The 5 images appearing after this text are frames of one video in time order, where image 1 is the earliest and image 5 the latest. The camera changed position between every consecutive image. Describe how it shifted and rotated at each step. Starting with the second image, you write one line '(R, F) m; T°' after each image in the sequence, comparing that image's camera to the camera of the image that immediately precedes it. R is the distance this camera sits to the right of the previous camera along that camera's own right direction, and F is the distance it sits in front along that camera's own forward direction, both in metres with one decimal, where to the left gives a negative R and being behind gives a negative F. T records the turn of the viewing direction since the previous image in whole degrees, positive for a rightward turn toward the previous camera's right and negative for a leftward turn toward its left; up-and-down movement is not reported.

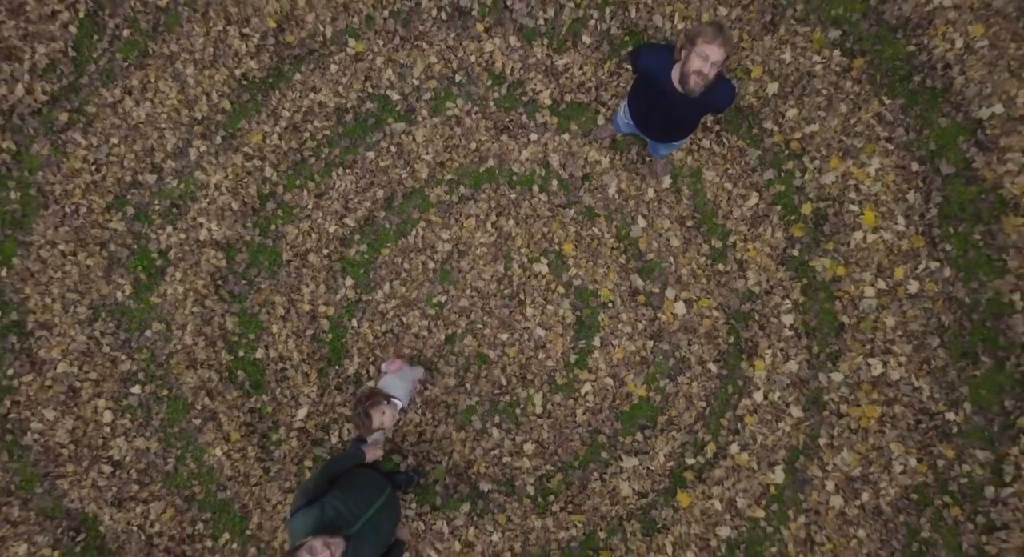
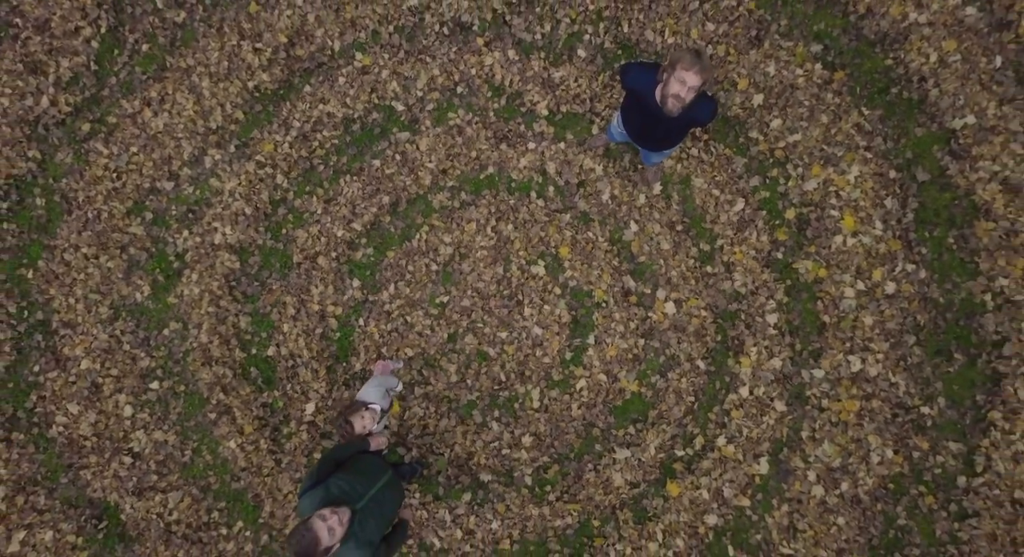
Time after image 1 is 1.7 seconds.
(0.0, -0.3) m; 0°
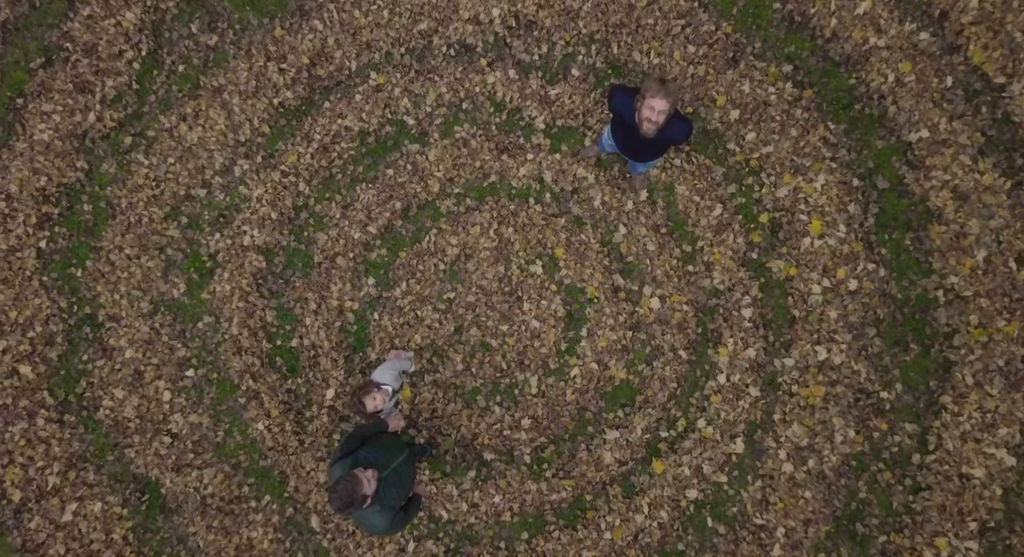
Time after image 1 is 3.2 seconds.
(0.0, -0.6) m; 0°
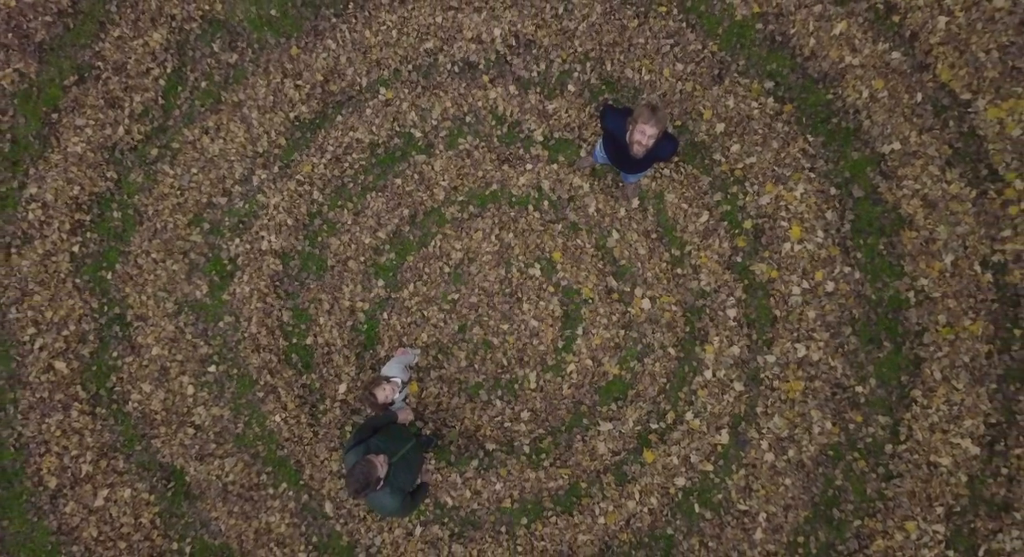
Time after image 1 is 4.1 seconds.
(0.0, -0.5) m; 0°
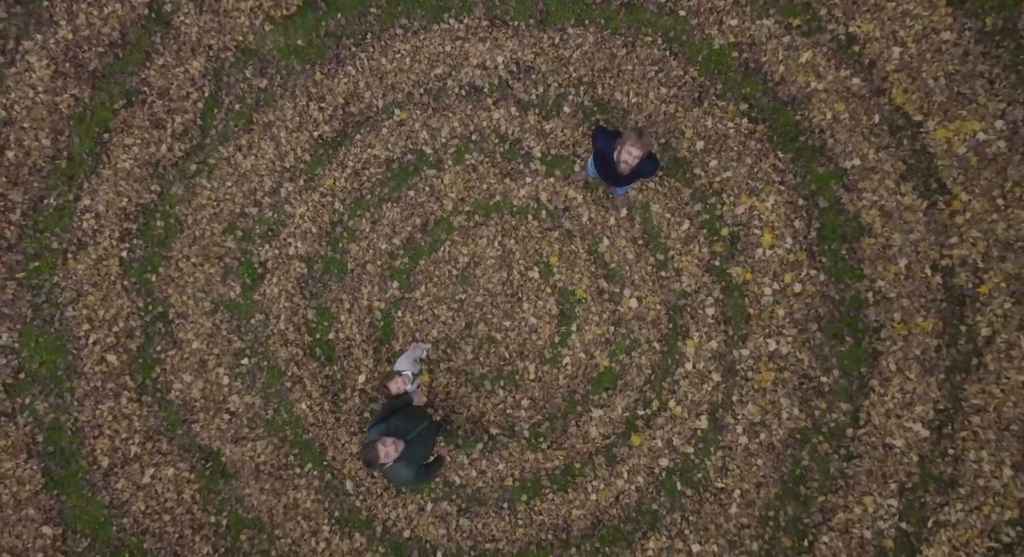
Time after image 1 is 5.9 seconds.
(0.0, -0.8) m; 0°
